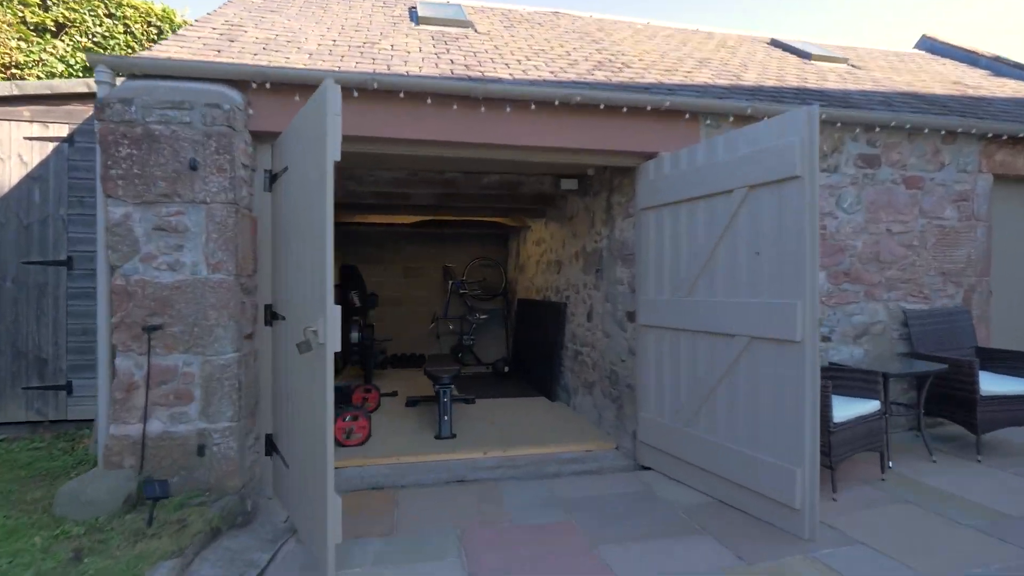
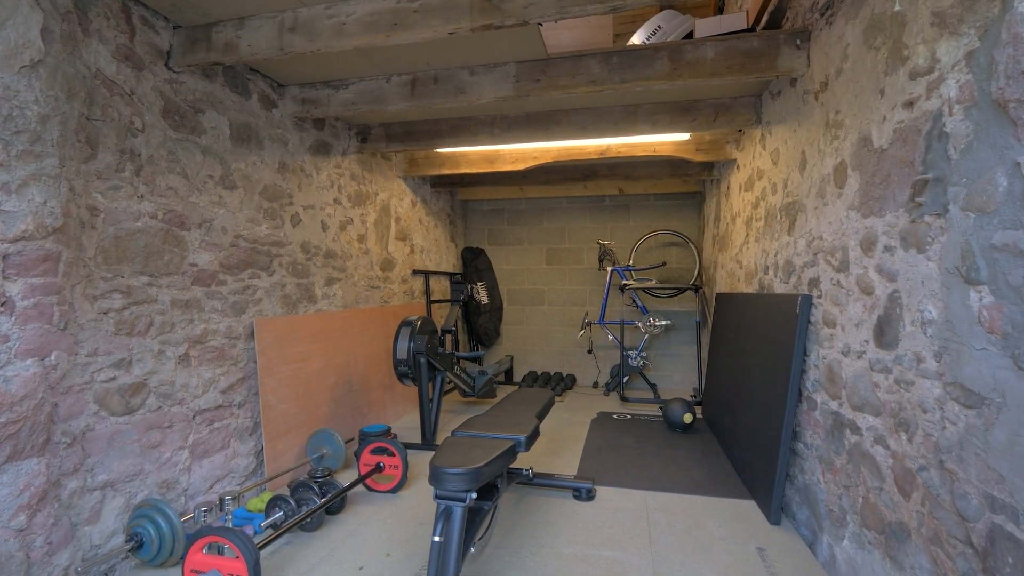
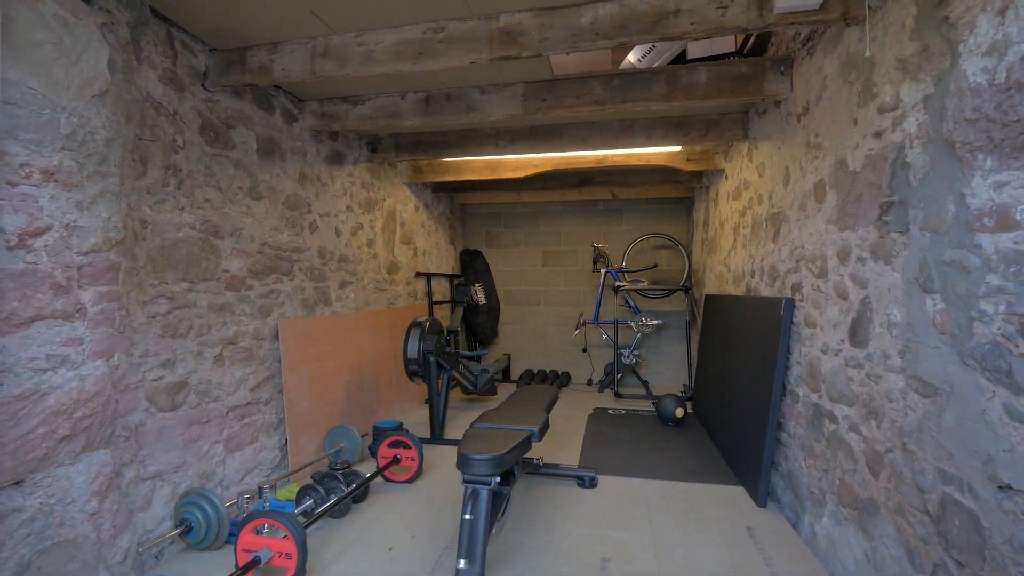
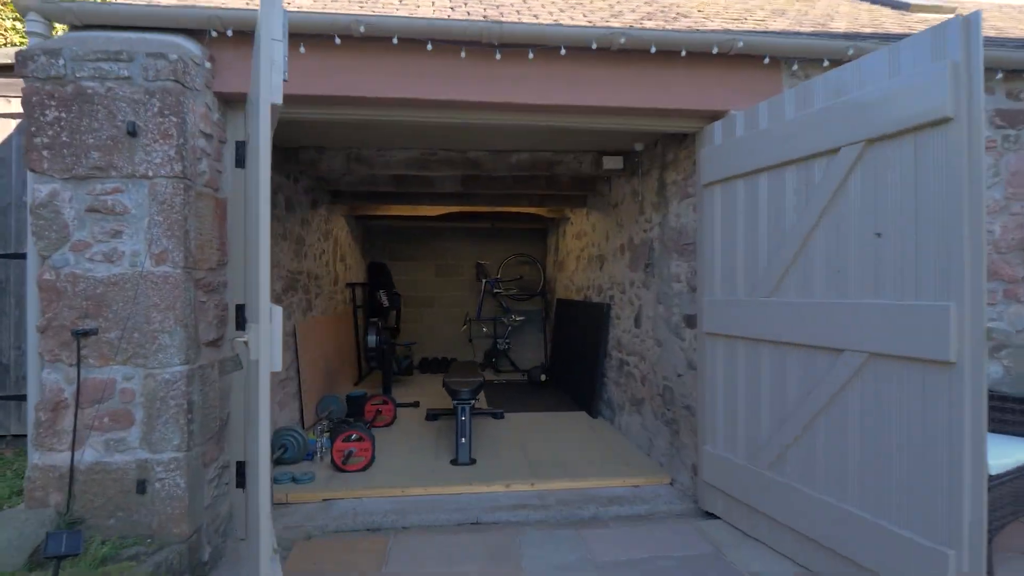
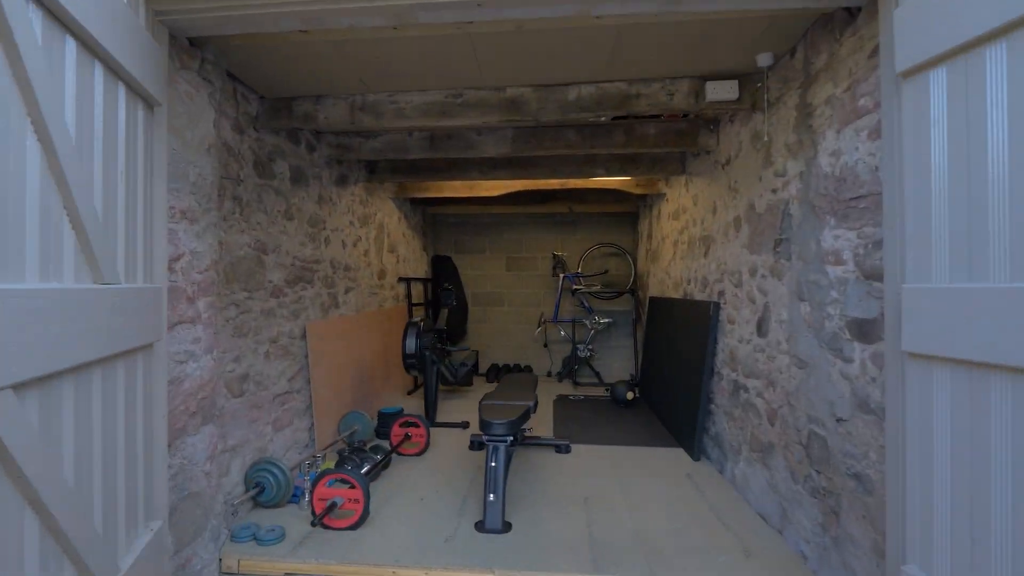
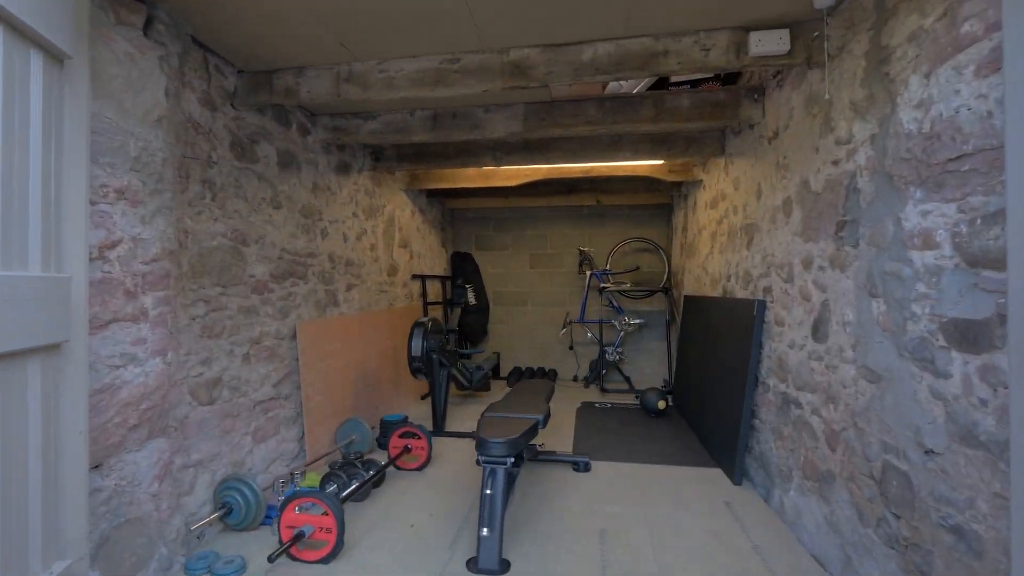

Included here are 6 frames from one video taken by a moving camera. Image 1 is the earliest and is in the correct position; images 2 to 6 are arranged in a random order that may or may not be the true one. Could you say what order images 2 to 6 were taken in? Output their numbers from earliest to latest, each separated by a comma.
4, 5, 6, 3, 2
